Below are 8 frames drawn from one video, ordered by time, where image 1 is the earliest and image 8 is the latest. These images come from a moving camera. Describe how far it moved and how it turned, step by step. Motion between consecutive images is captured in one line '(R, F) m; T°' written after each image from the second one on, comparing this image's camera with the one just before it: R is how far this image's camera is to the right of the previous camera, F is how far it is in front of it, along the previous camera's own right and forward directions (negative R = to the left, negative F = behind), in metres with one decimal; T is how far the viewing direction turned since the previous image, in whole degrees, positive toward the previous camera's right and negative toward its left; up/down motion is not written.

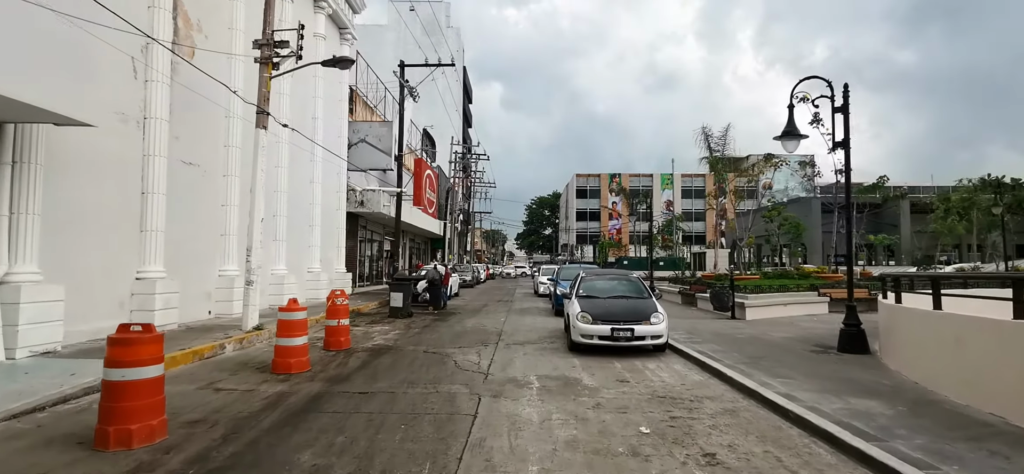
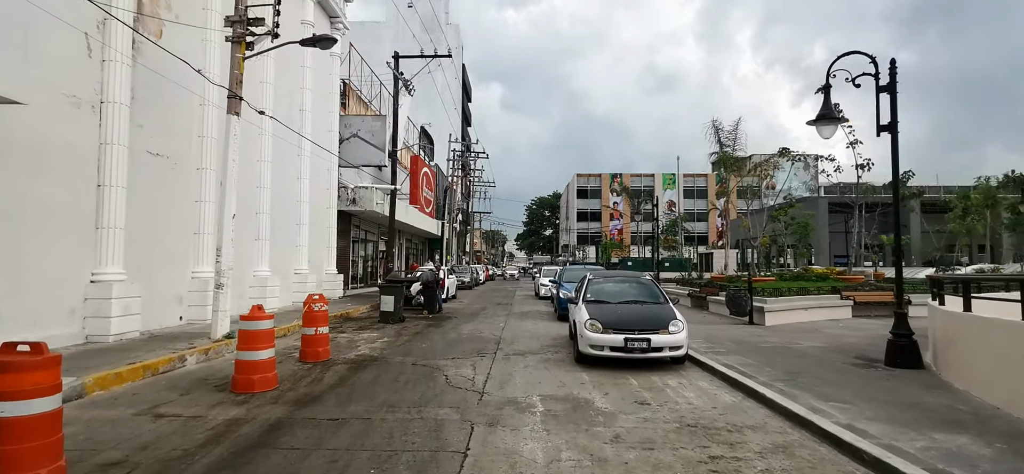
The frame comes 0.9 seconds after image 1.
(0.0, +1.2) m; 0°
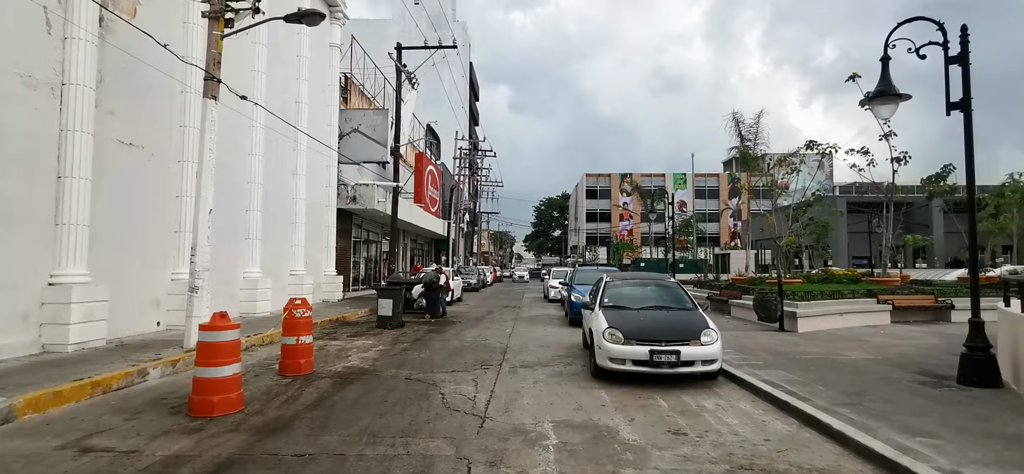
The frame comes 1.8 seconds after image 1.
(0.0, +1.2) m; -1°
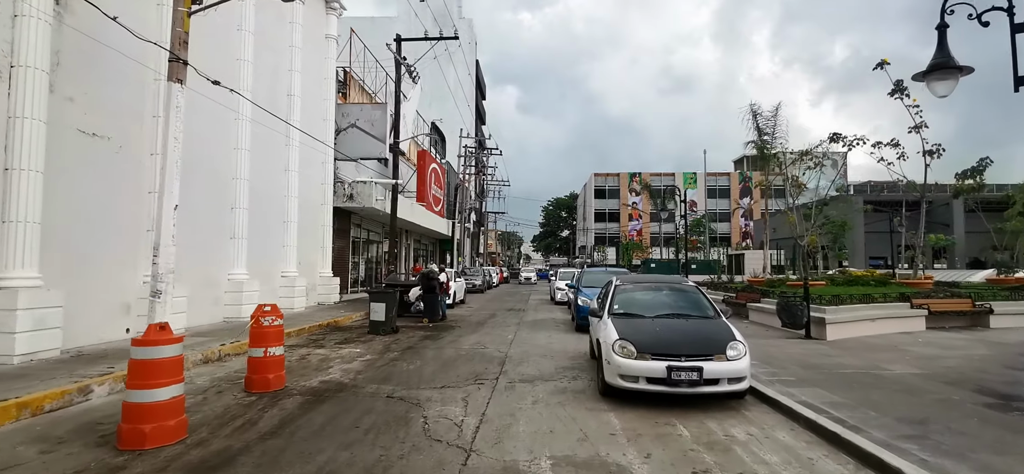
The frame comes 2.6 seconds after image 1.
(+0.2, +1.1) m; -1°
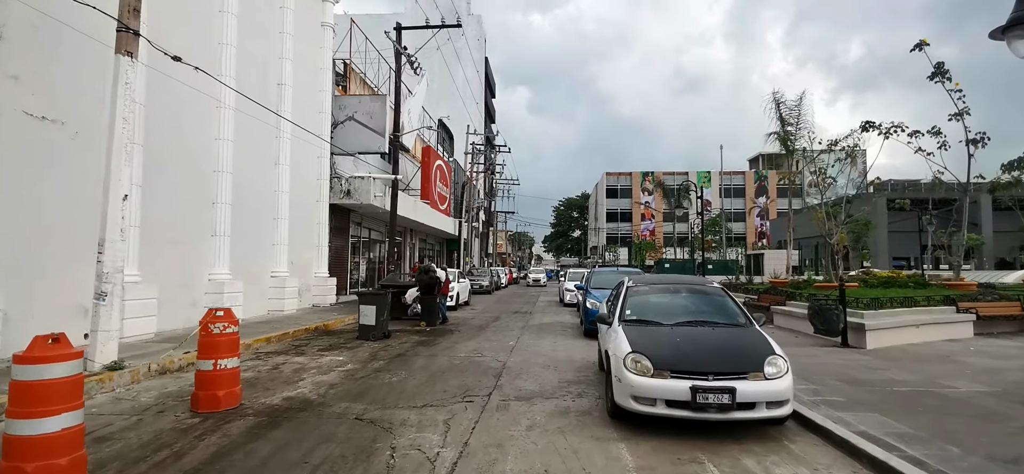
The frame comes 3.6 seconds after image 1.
(+0.2, +1.2) m; -1°
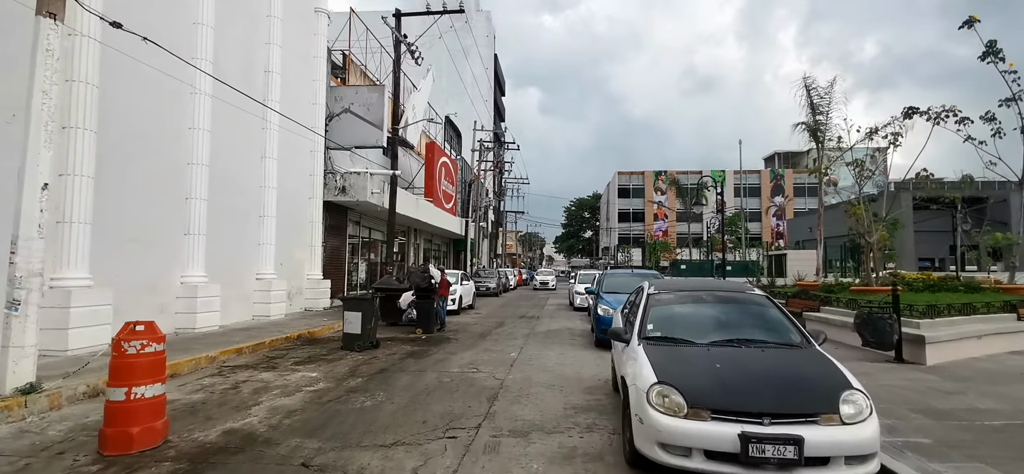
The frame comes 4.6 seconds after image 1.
(+0.2, +1.4) m; -1°
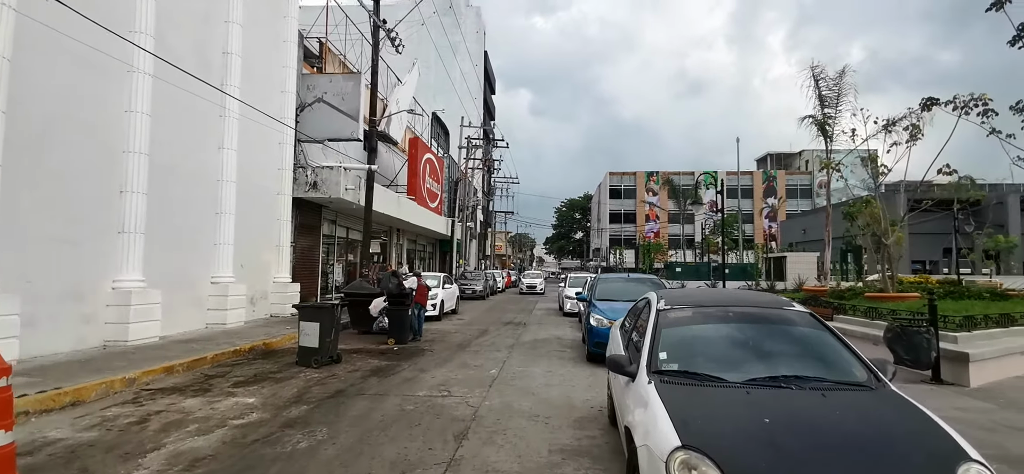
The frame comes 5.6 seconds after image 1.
(+0.2, +1.4) m; +1°
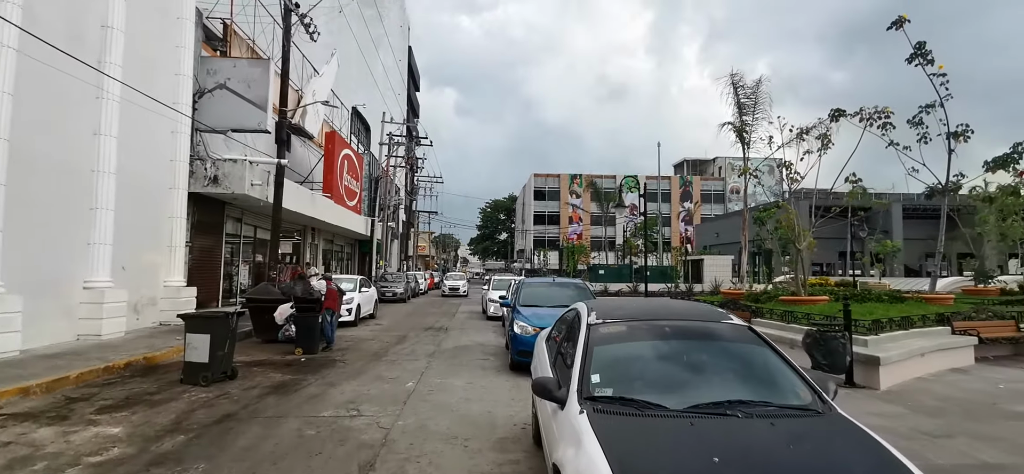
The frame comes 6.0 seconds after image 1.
(+0.1, +0.6) m; +8°
